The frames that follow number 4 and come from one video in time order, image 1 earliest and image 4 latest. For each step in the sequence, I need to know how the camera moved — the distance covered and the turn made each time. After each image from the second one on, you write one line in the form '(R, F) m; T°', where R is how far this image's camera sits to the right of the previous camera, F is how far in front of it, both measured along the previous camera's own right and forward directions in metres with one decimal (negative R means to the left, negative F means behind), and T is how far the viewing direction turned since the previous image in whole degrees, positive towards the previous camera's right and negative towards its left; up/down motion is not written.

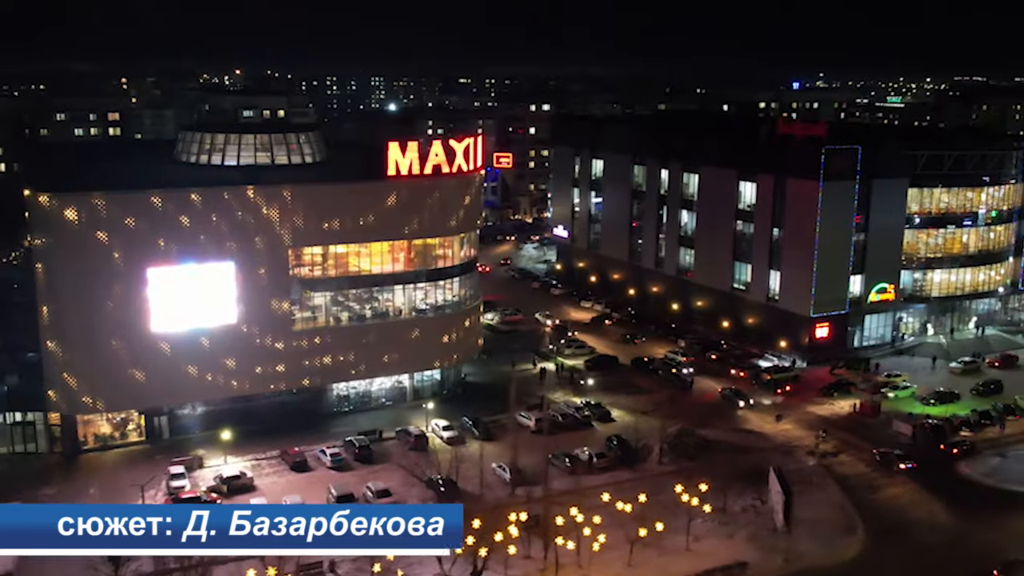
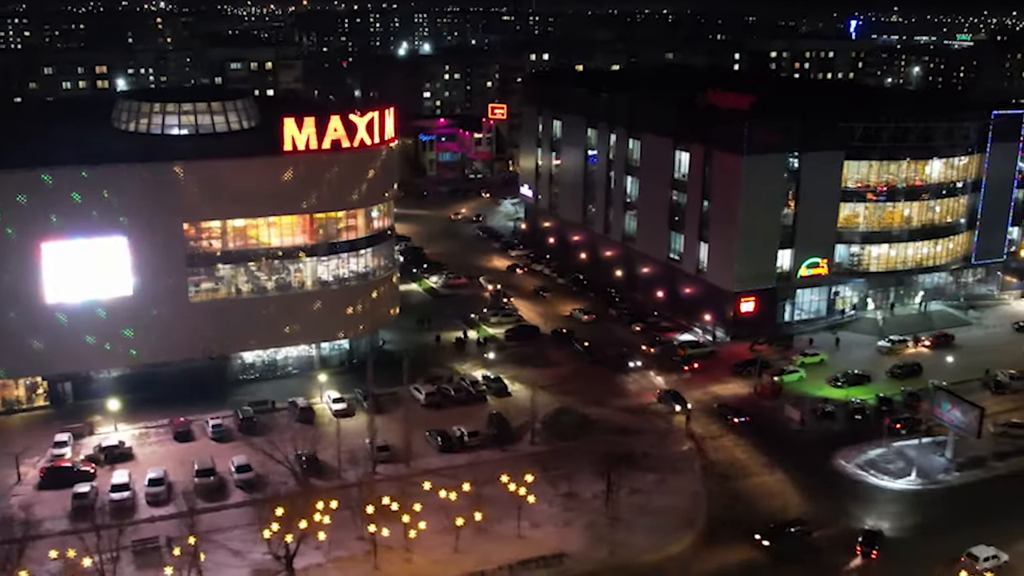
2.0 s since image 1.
(+9.0, 0.0) m; -4°
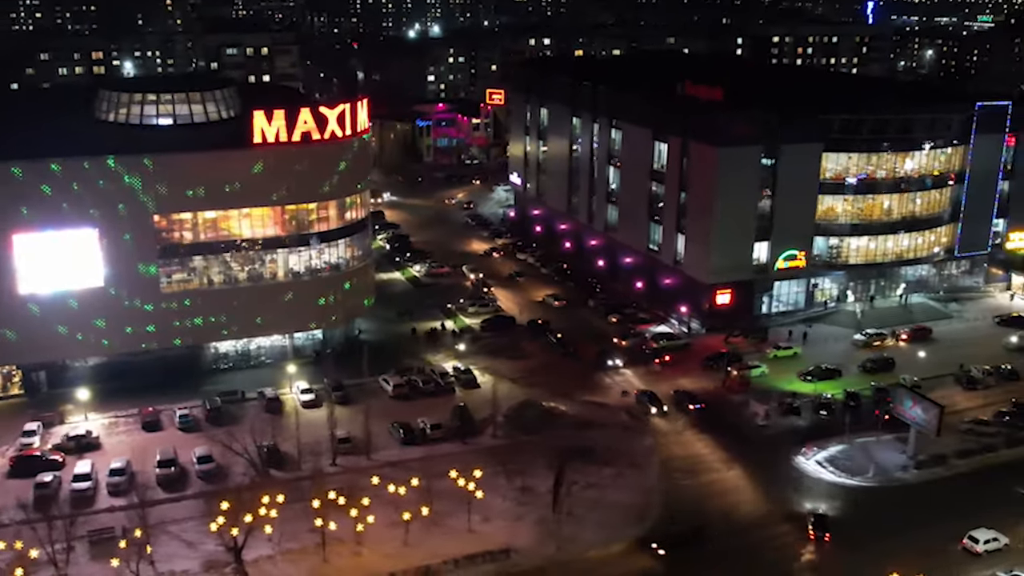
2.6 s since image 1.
(+2.7, -0.2) m; -1°
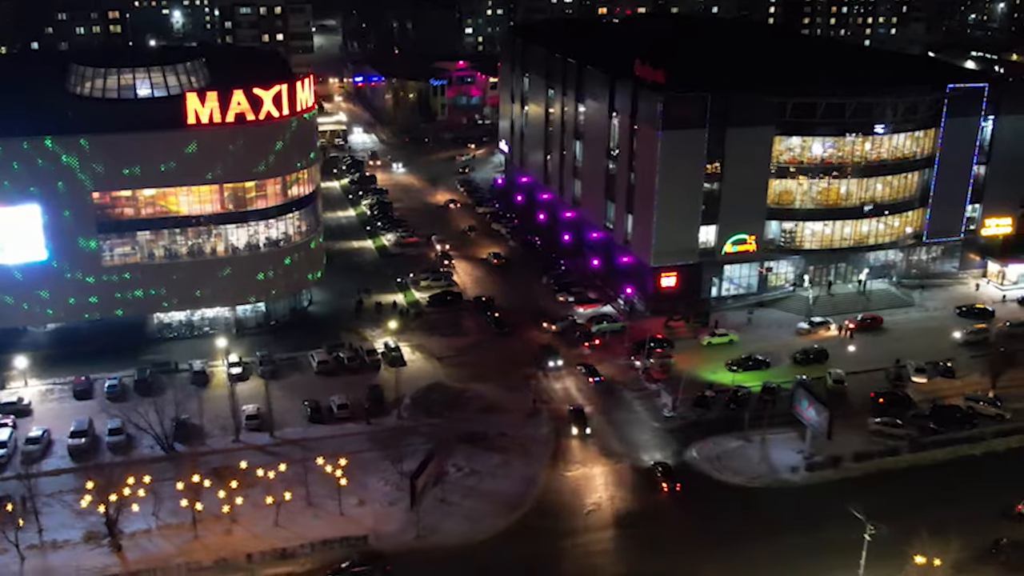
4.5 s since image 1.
(+8.6, -0.3) m; -5°
